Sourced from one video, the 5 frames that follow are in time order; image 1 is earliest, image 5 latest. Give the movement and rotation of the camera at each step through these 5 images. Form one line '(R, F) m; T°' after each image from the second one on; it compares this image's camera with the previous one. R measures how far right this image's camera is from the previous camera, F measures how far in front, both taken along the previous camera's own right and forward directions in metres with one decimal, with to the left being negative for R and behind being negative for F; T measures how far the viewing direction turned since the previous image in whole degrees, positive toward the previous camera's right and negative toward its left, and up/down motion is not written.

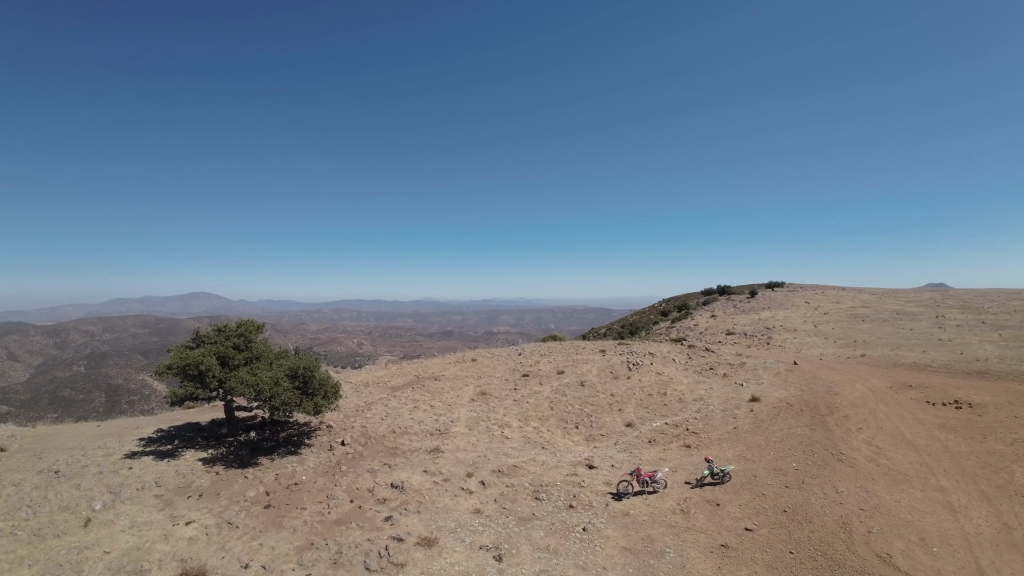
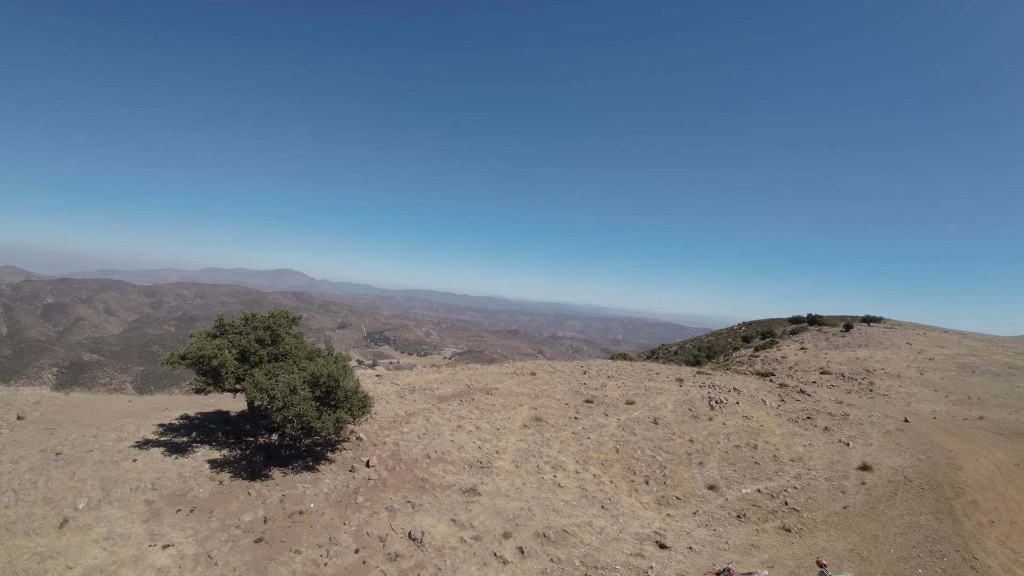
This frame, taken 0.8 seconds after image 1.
(-0.2, +2.6) m; -9°
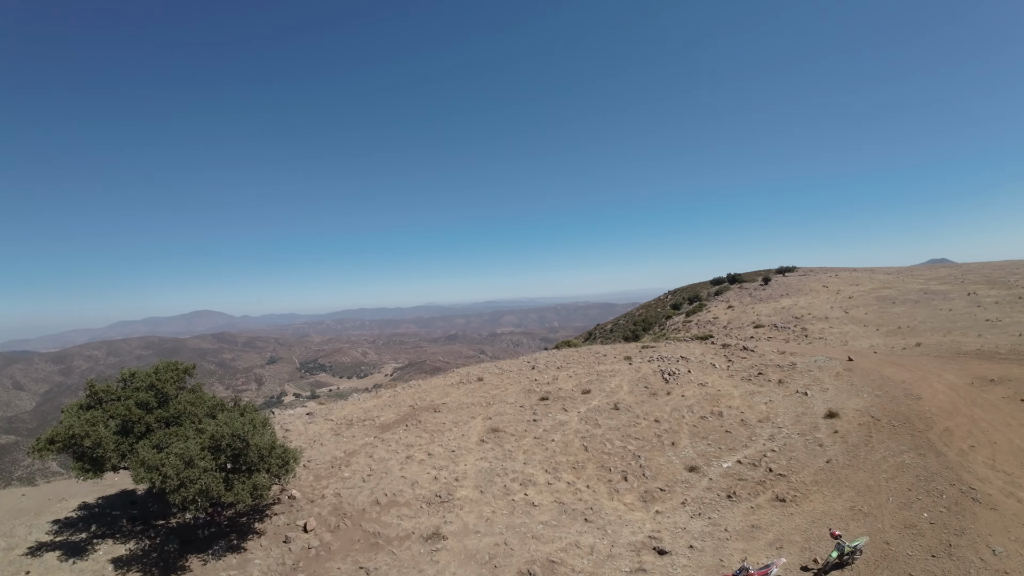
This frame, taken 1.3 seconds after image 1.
(+0.1, +1.5) m; +9°
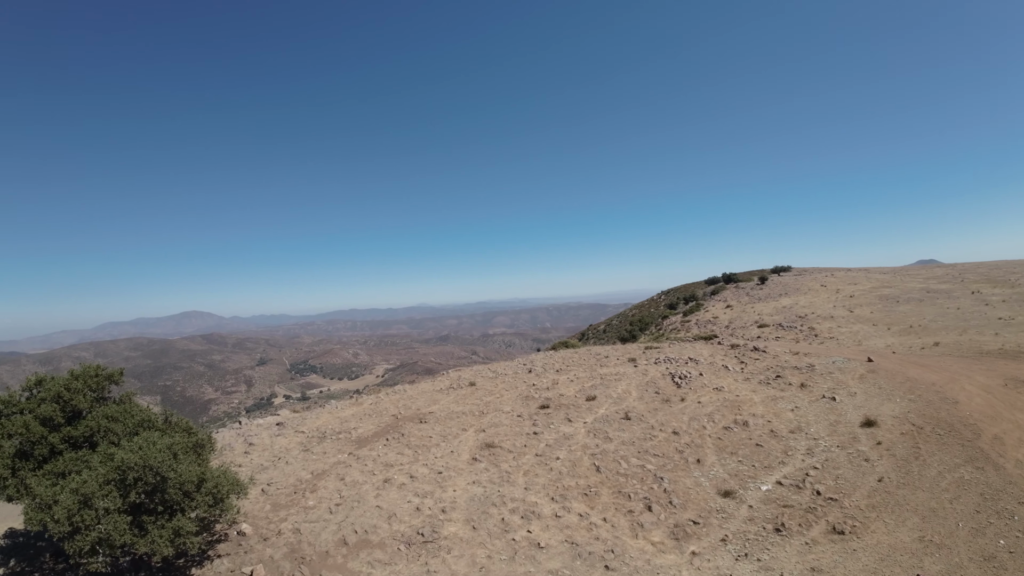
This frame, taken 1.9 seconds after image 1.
(-0.2, +2.2) m; +1°
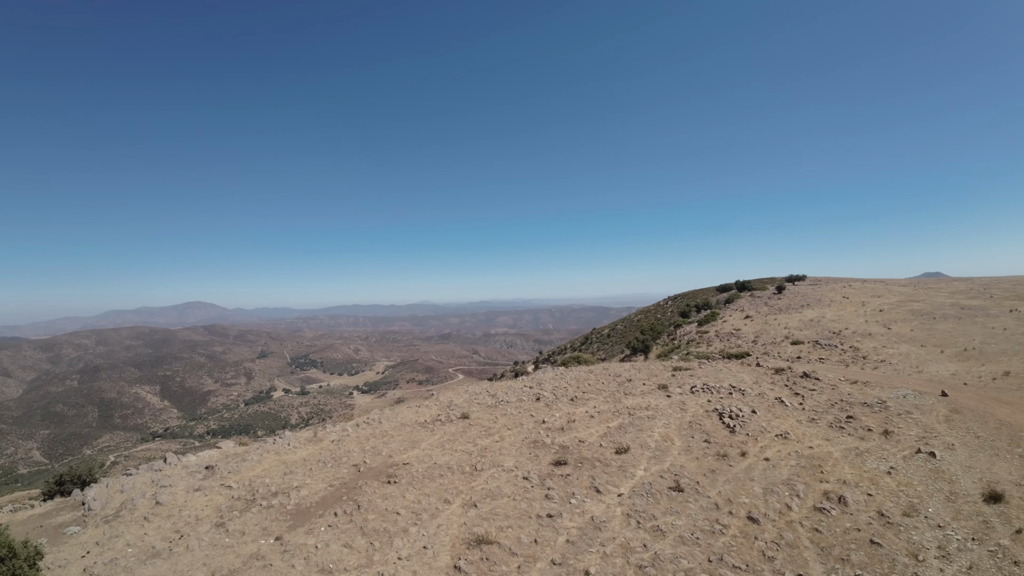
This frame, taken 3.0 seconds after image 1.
(-0.2, +4.2) m; 0°
